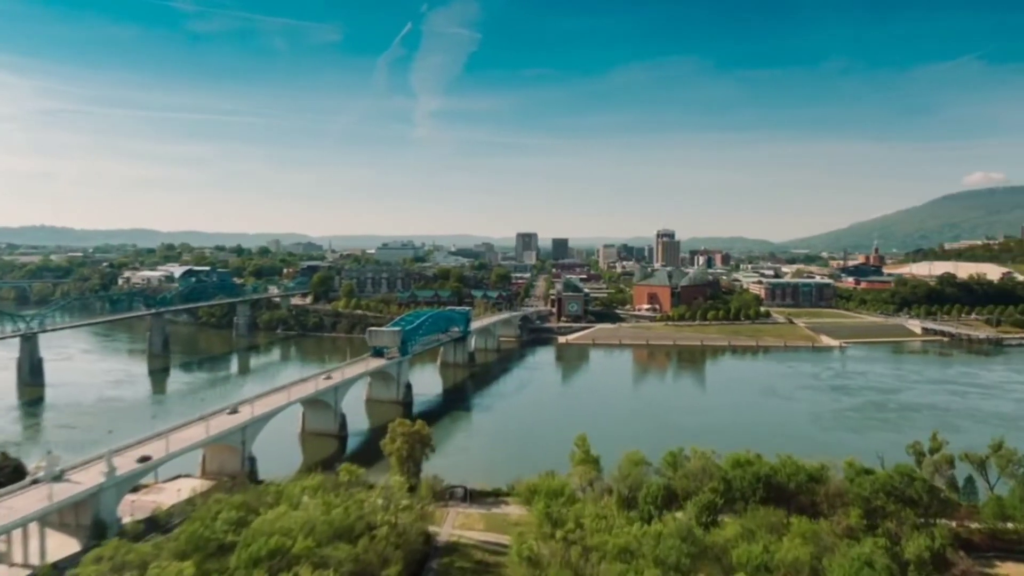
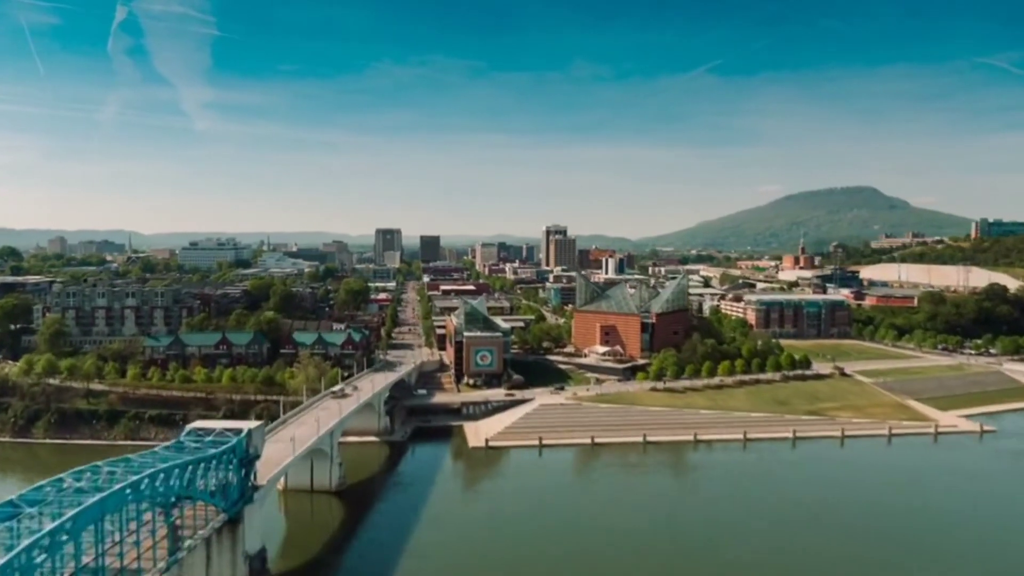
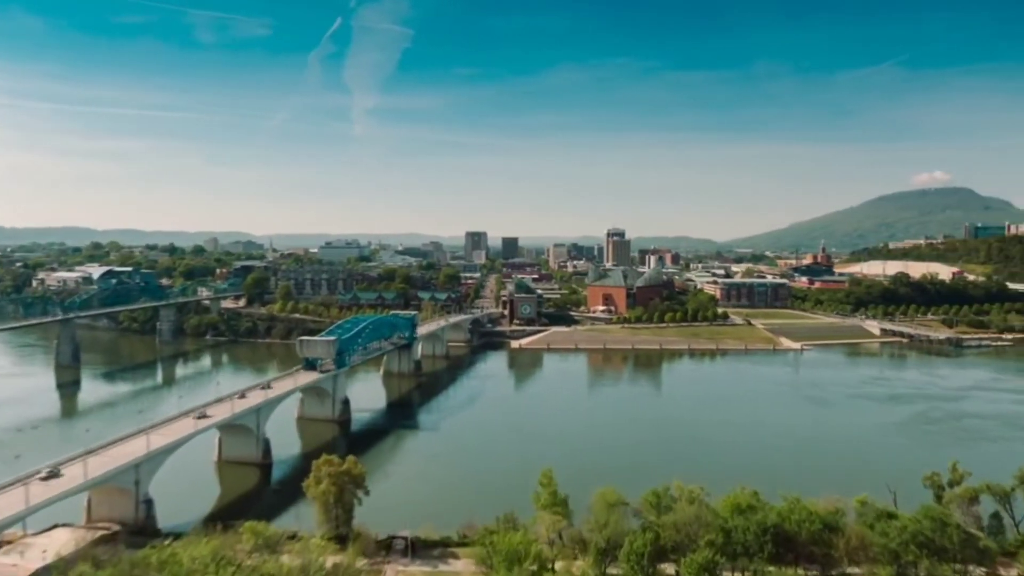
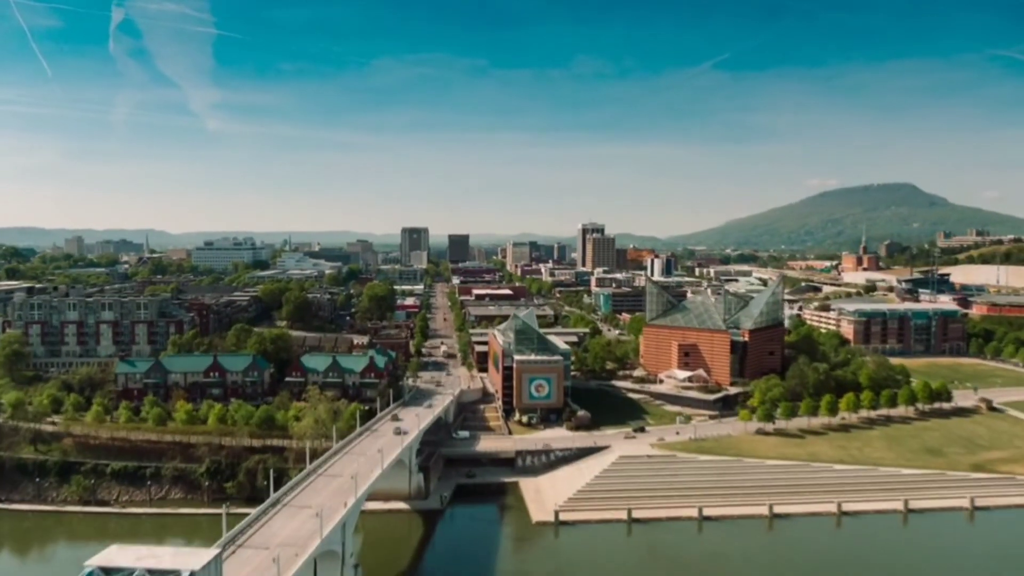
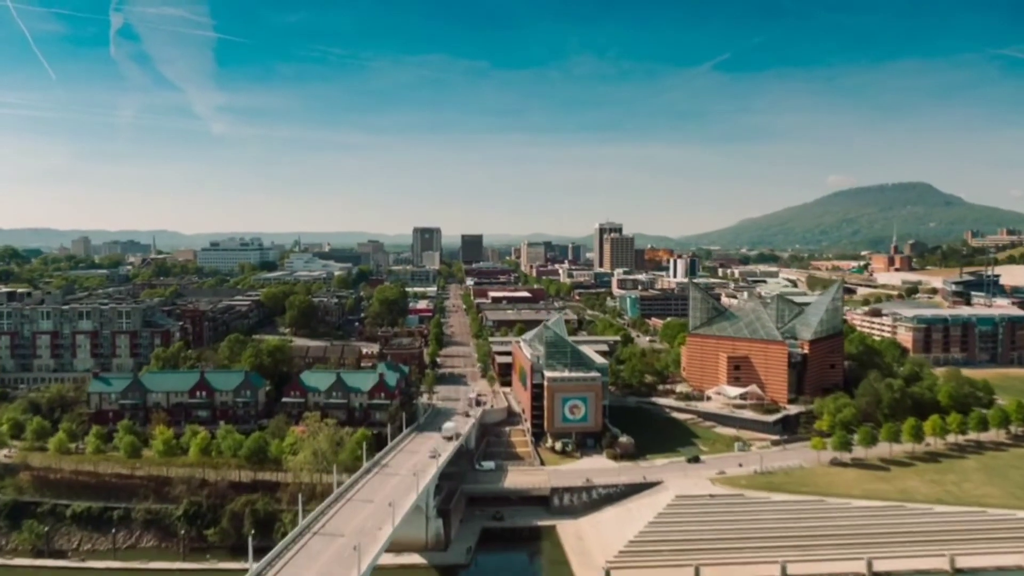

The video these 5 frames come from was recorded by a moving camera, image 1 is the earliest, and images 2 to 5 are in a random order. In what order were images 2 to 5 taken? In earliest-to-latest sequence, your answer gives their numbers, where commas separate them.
3, 2, 4, 5
